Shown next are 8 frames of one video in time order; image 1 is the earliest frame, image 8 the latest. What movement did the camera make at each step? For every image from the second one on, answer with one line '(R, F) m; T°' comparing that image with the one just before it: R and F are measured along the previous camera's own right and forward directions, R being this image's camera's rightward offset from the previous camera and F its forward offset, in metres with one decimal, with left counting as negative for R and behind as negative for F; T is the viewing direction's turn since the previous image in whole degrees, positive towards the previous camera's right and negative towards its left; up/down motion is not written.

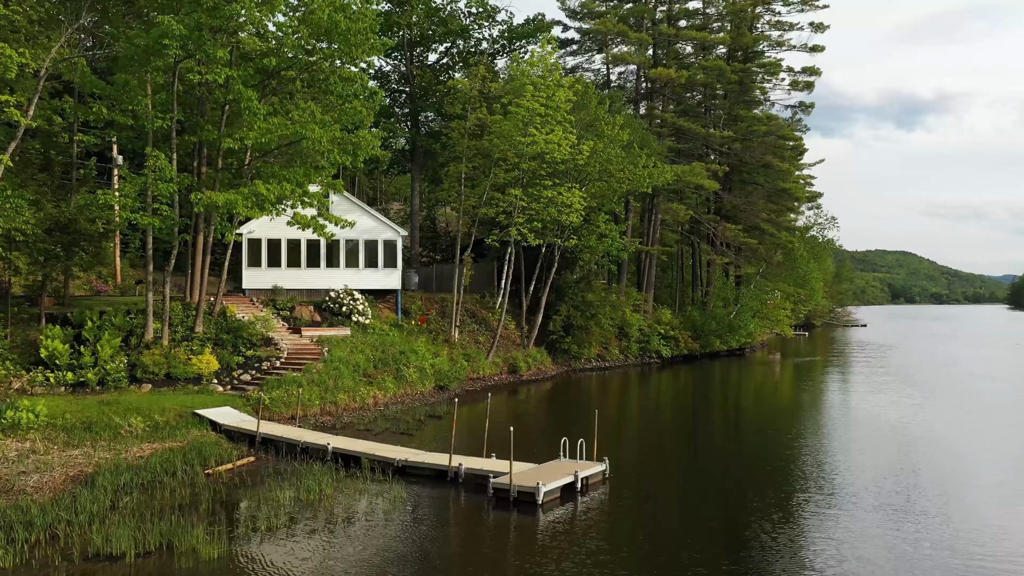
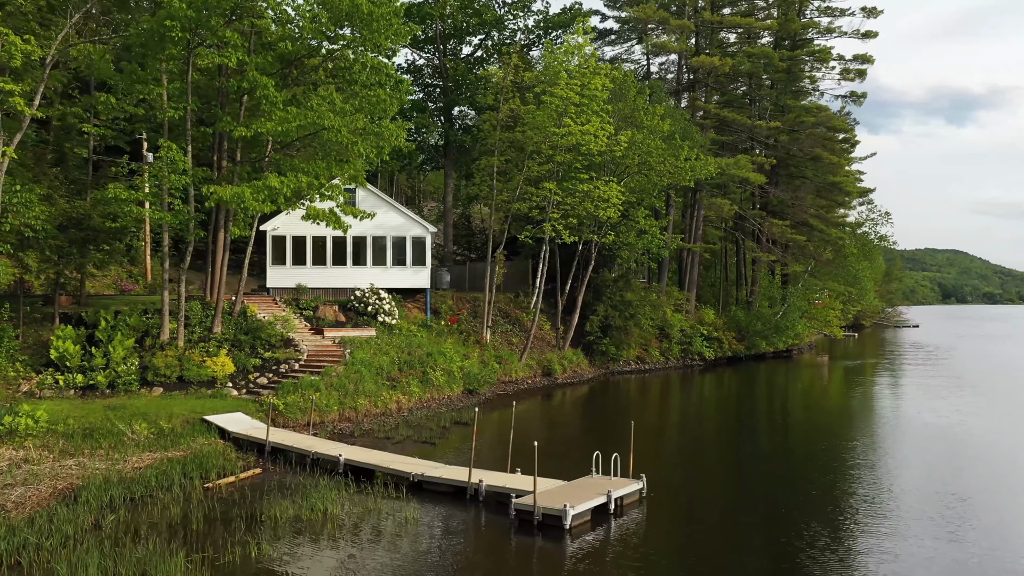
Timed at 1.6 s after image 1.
(+0.2, +1.3) m; -3°
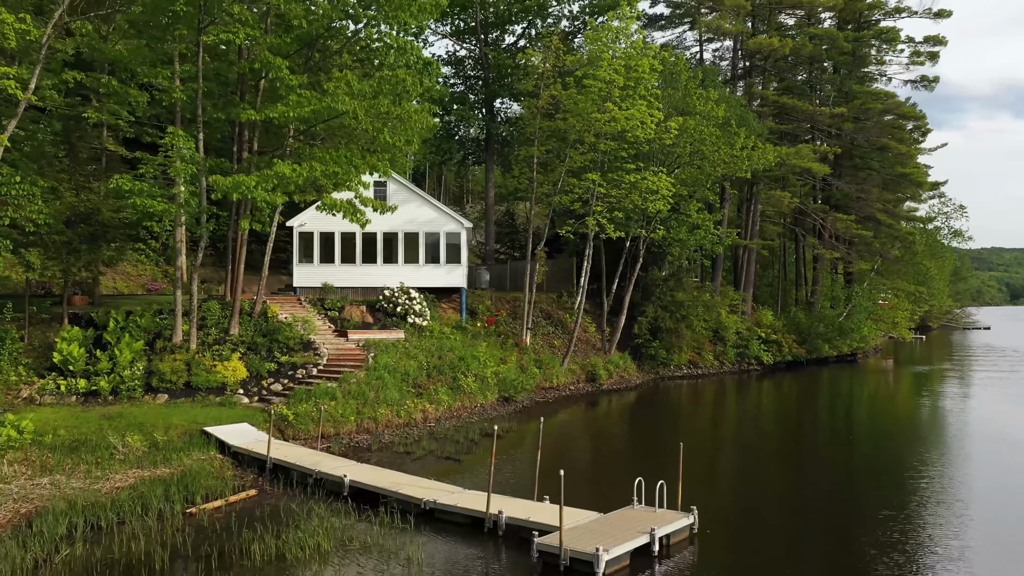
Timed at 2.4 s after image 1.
(+0.3, +1.8) m; -3°
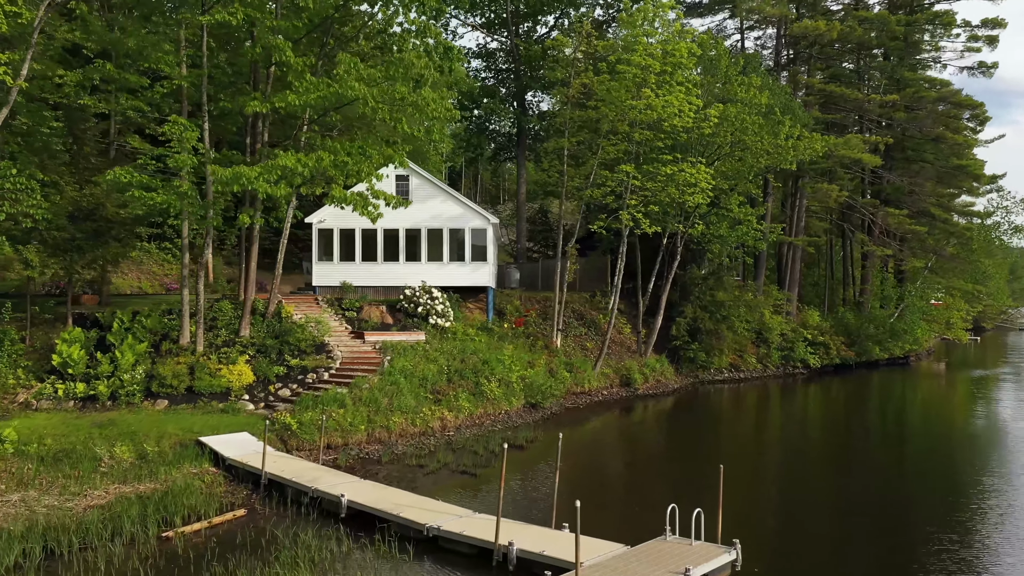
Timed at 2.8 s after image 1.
(+0.3, +1.3) m; -3°
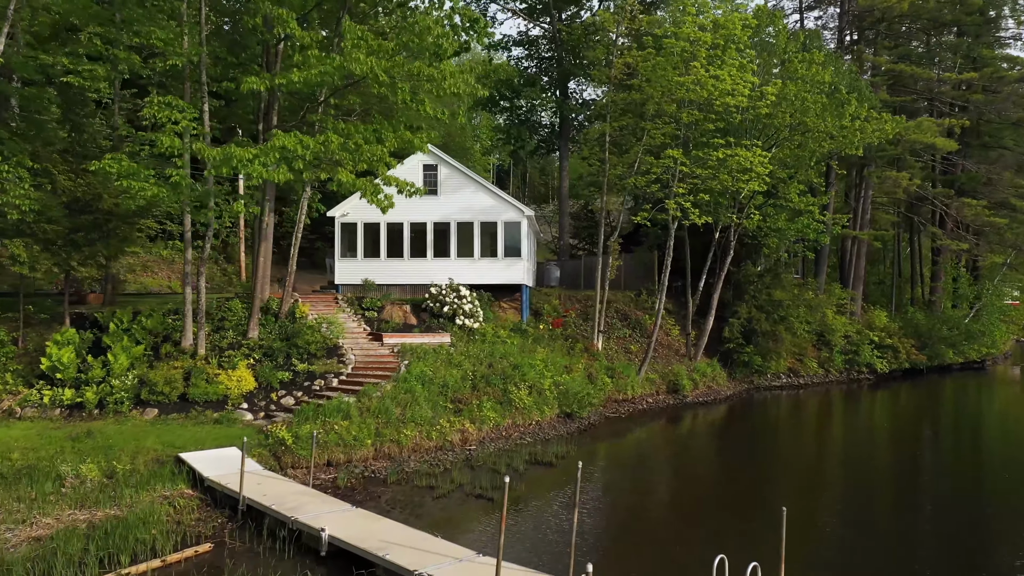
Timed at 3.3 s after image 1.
(+0.4, +1.9) m; -3°
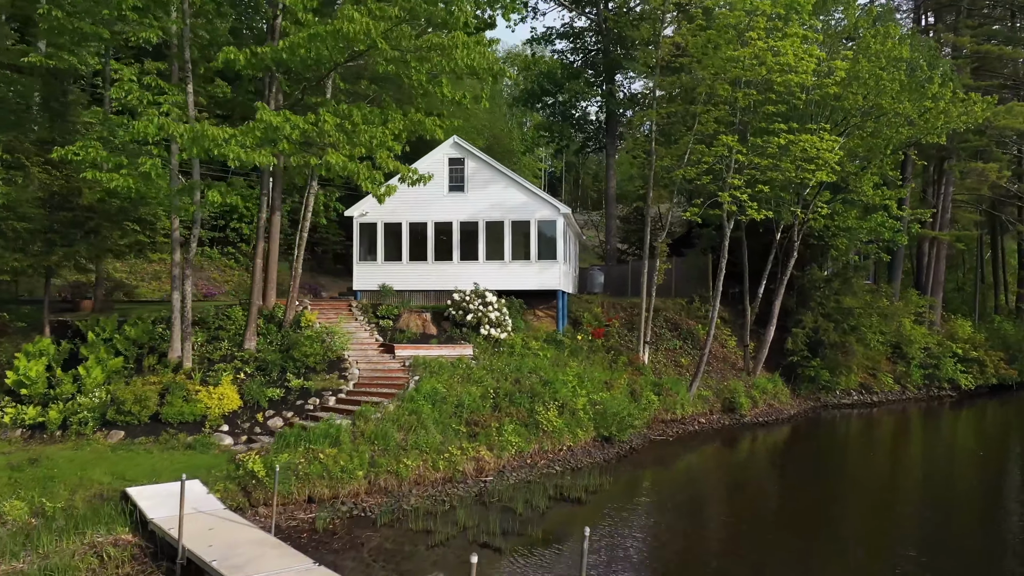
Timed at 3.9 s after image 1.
(+0.5, +2.2) m; -4°
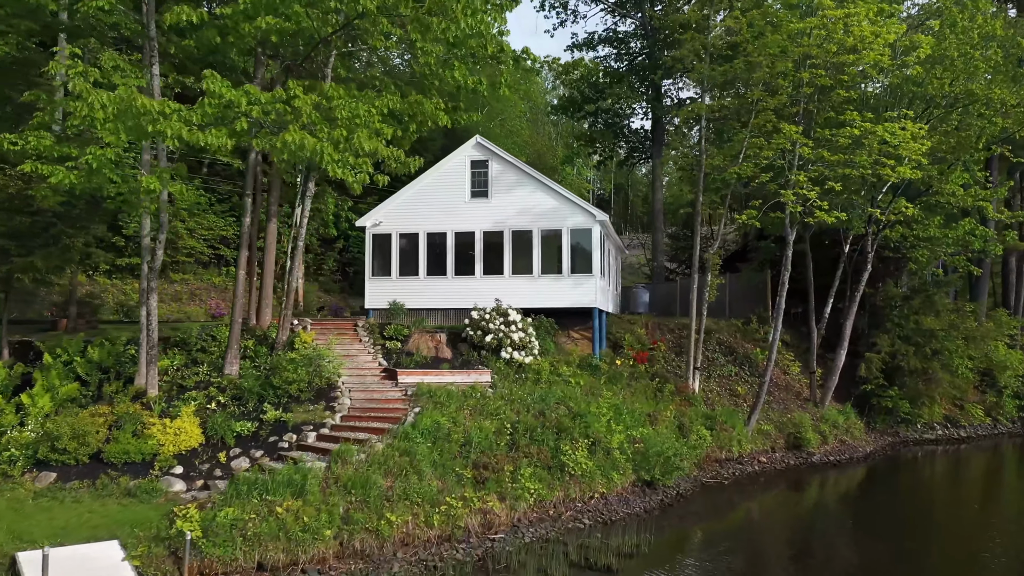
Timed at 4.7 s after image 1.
(+0.5, +2.4) m; -3°
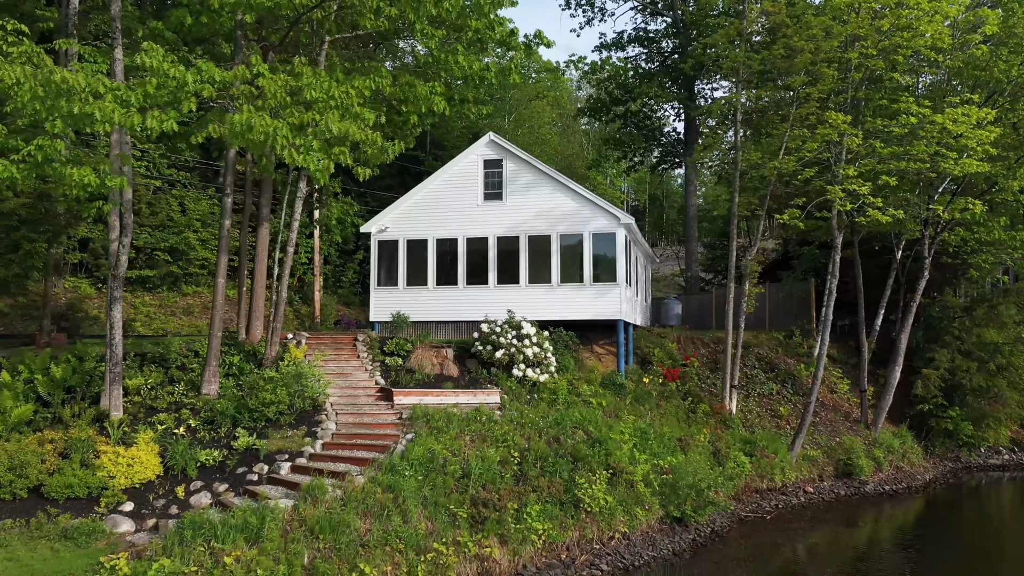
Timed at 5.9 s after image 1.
(+0.4, +1.5) m; -2°
